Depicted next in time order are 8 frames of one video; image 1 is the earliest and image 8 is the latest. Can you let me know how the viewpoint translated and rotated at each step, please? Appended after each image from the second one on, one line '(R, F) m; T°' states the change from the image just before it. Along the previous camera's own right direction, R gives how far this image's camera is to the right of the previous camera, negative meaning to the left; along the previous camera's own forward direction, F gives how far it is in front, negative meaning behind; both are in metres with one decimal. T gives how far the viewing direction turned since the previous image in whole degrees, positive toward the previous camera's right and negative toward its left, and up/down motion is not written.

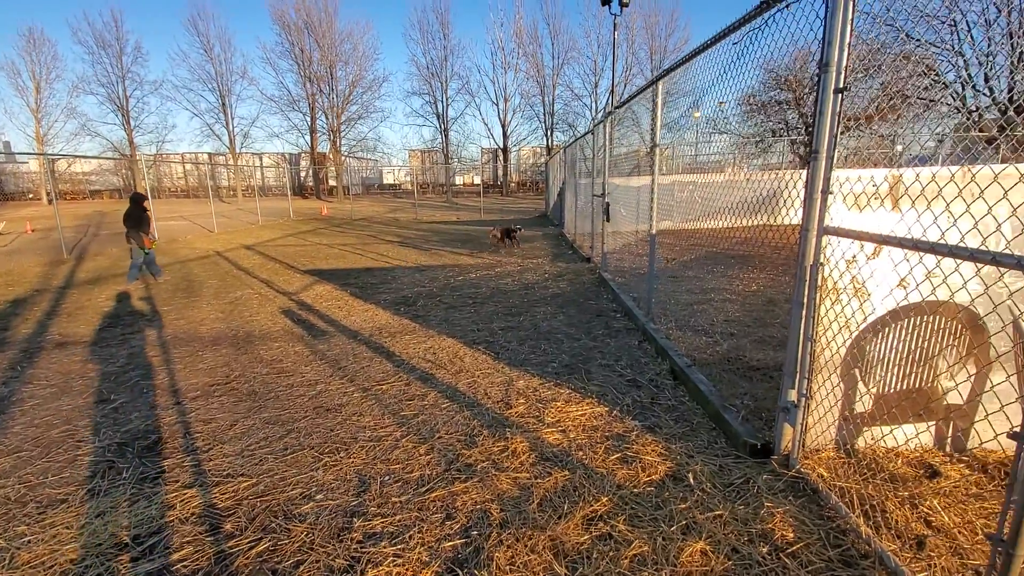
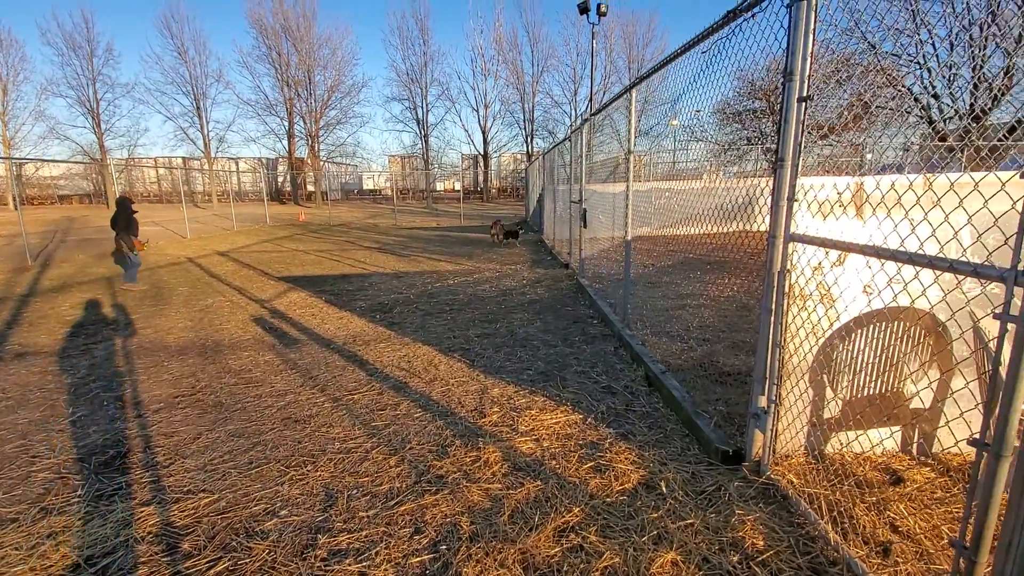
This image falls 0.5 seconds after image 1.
(0.0, 0.0) m; +2°
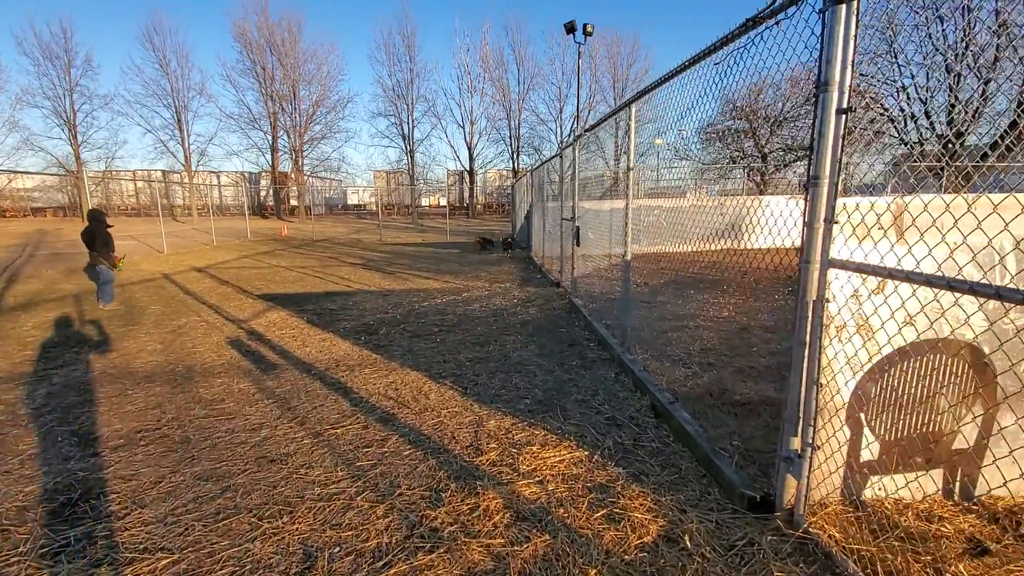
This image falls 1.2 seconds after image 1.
(-0.1, +0.2) m; +2°
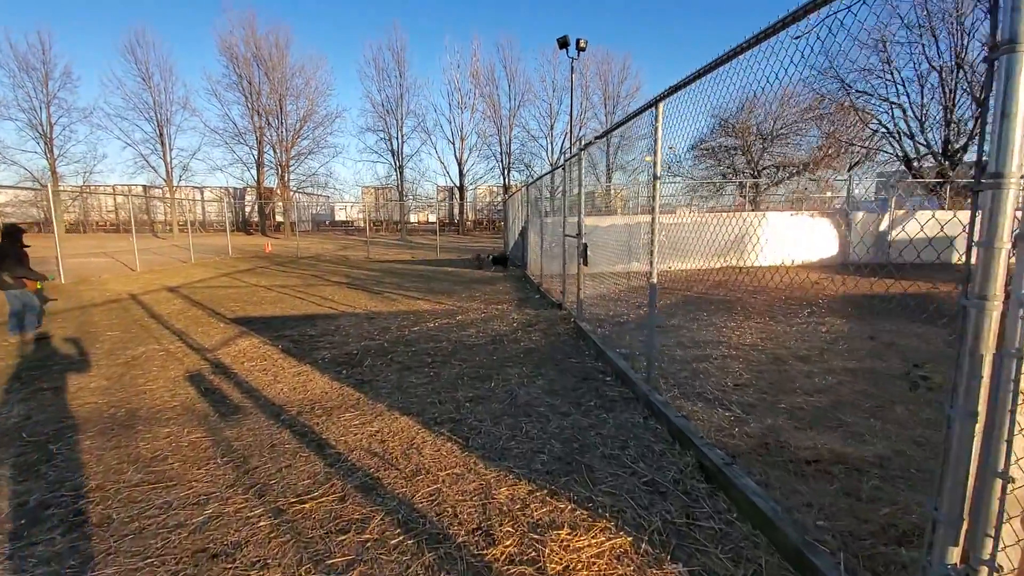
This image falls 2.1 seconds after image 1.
(-0.1, +0.5) m; +1°
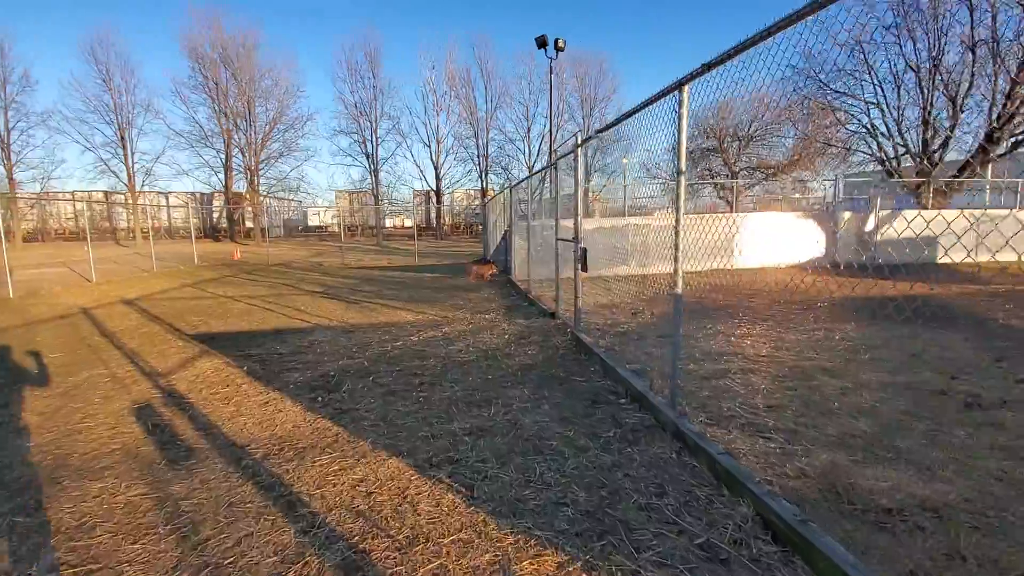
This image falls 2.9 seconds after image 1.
(-0.1, +0.4) m; +3°
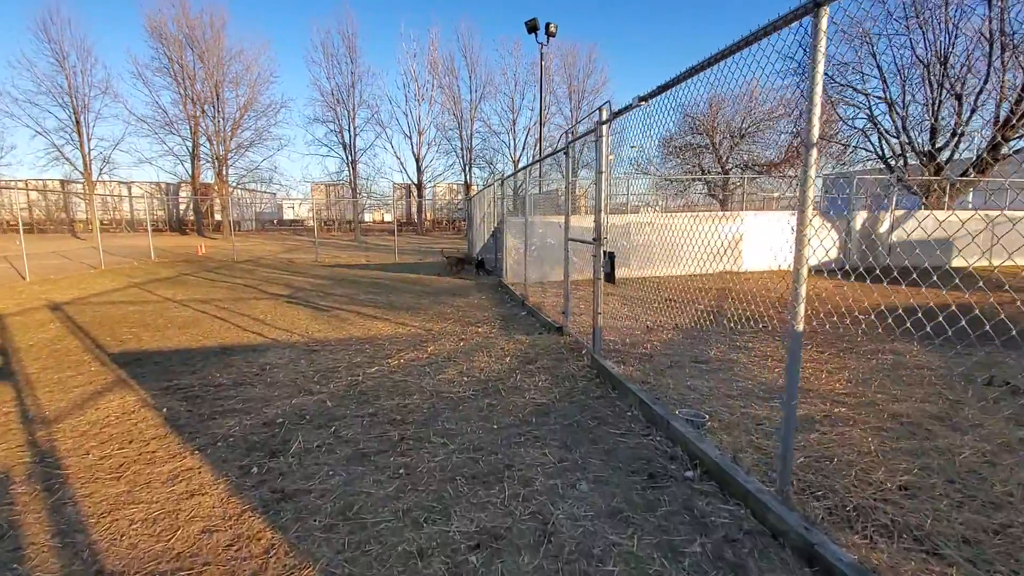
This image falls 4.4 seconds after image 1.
(-0.2, +1.0) m; +2°
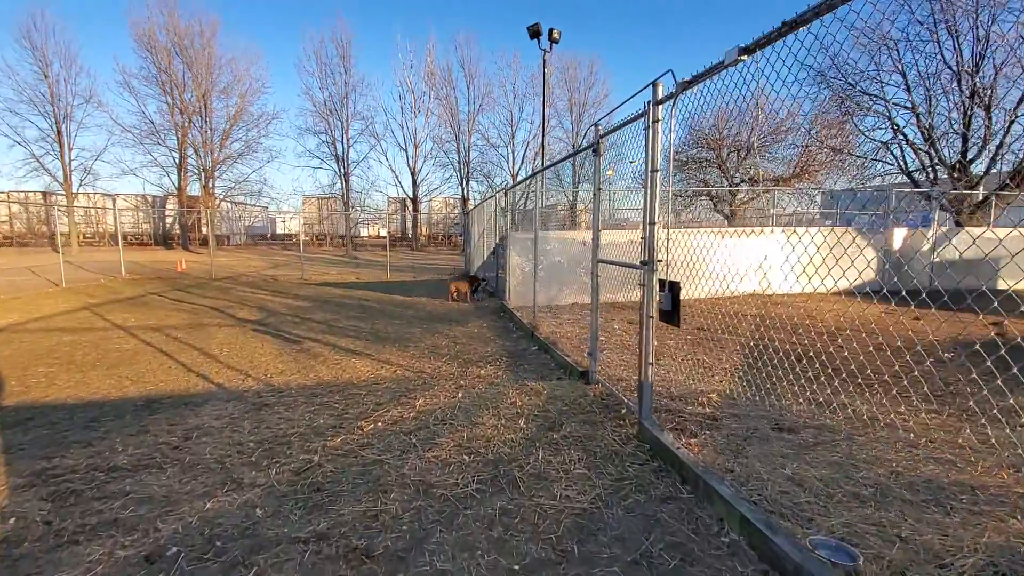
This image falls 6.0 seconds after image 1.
(-0.1, +1.0) m; 0°
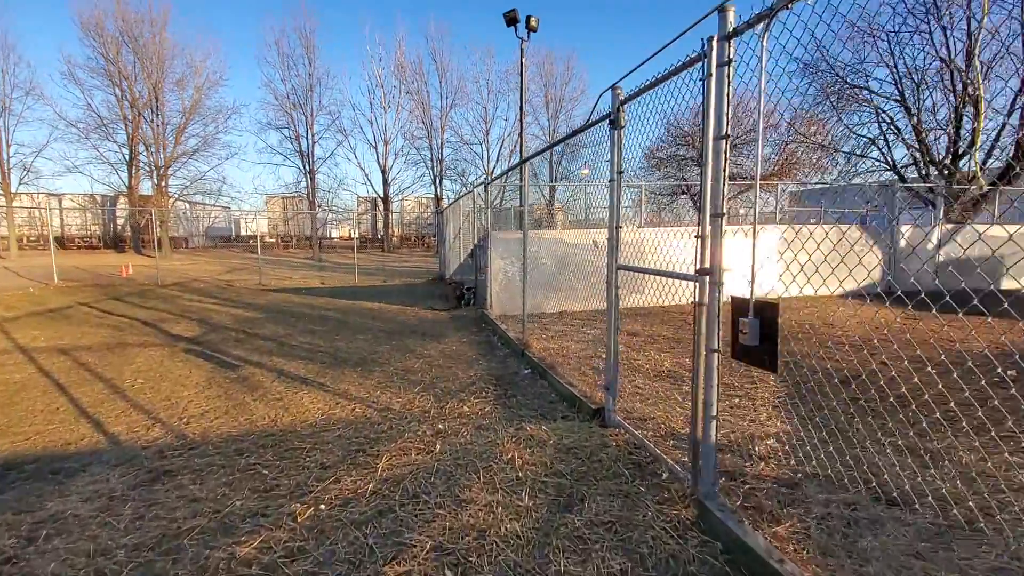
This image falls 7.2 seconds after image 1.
(-0.1, +0.9) m; +3°
